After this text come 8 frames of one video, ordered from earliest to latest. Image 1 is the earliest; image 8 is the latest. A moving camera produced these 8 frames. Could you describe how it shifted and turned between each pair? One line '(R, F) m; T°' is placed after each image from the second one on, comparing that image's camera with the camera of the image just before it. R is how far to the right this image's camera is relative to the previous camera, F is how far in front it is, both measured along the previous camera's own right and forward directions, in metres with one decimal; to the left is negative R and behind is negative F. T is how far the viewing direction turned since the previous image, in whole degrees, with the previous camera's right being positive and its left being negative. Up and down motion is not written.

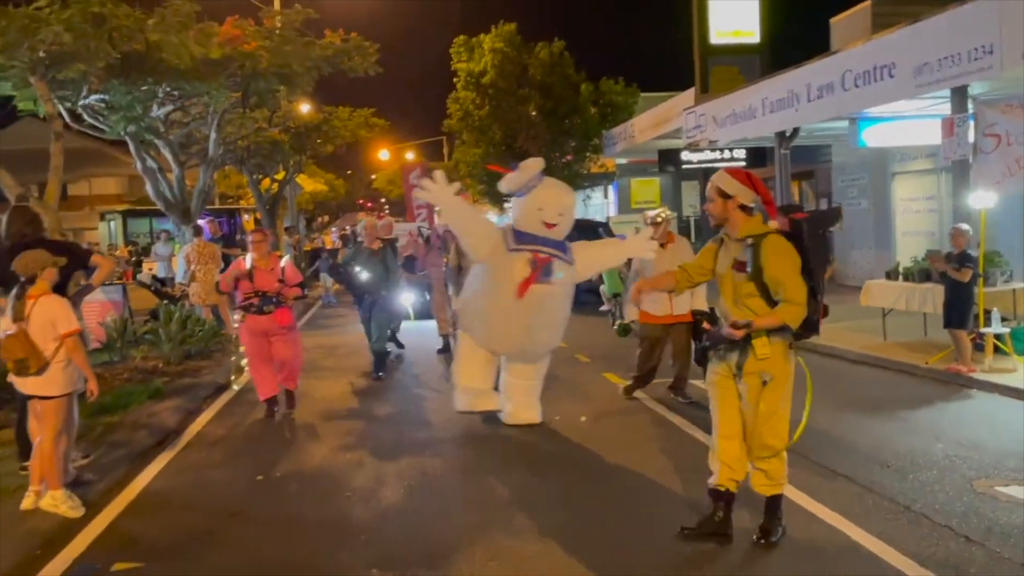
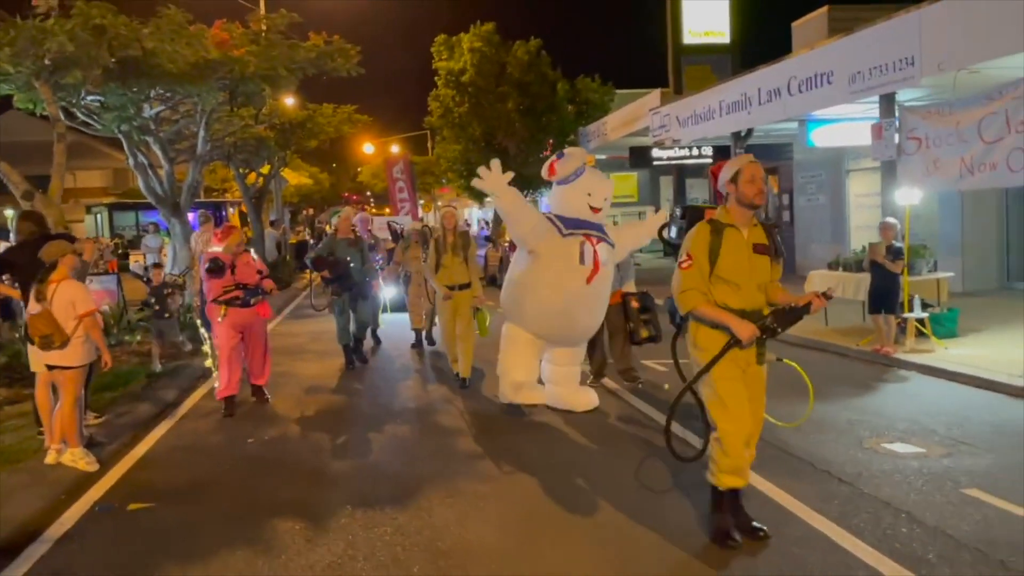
(+0.2, -1.0) m; +1°
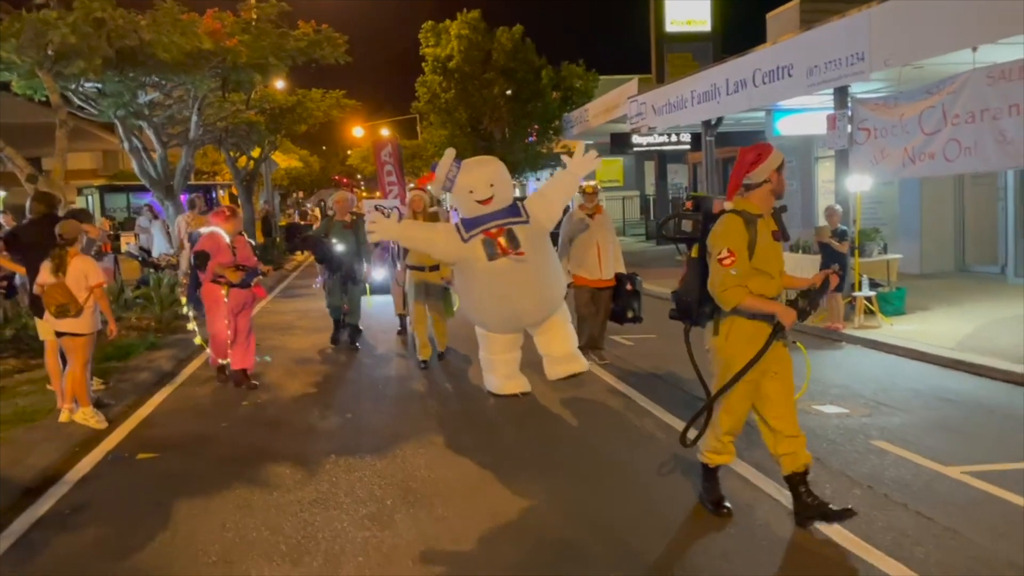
(+0.2, -0.8) m; +1°
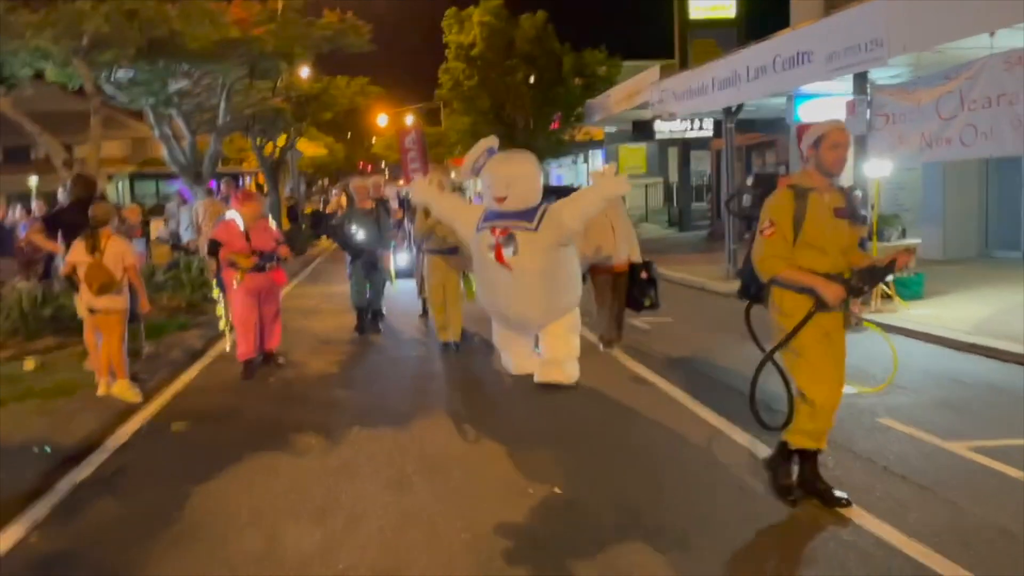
(0.0, -0.2) m; -1°
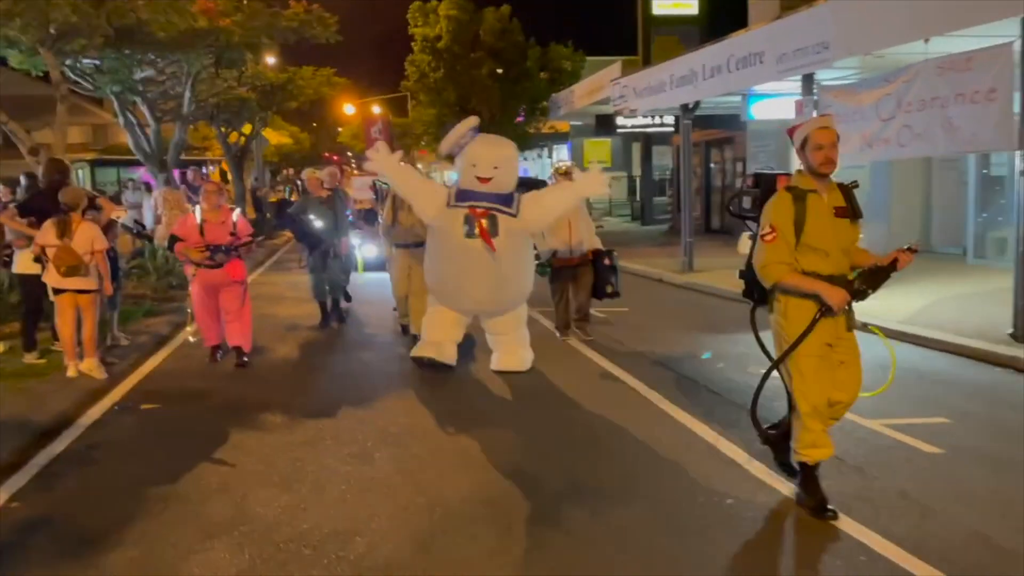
(+0.1, -0.4) m; +2°
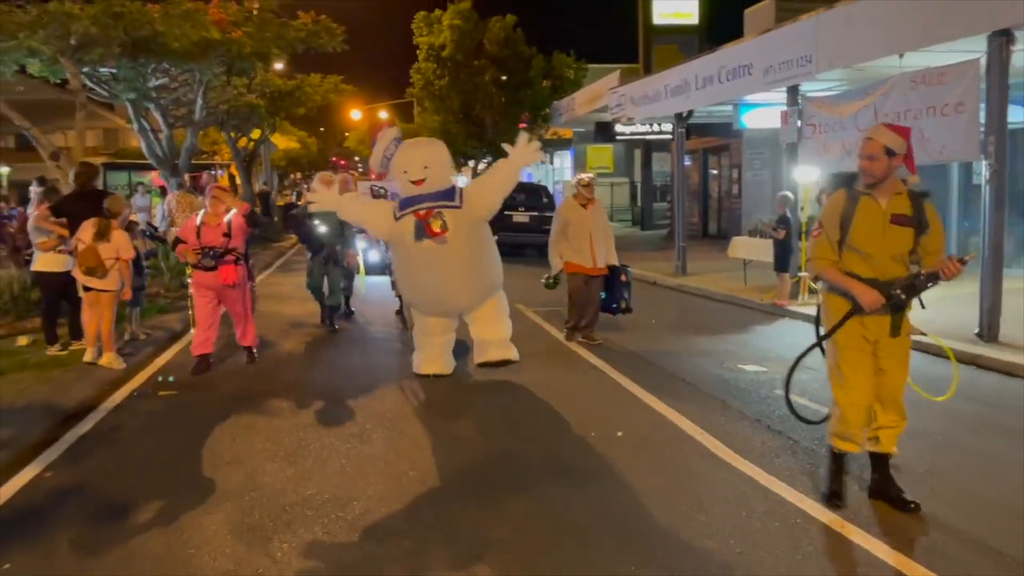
(+0.1, -0.6) m; 0°
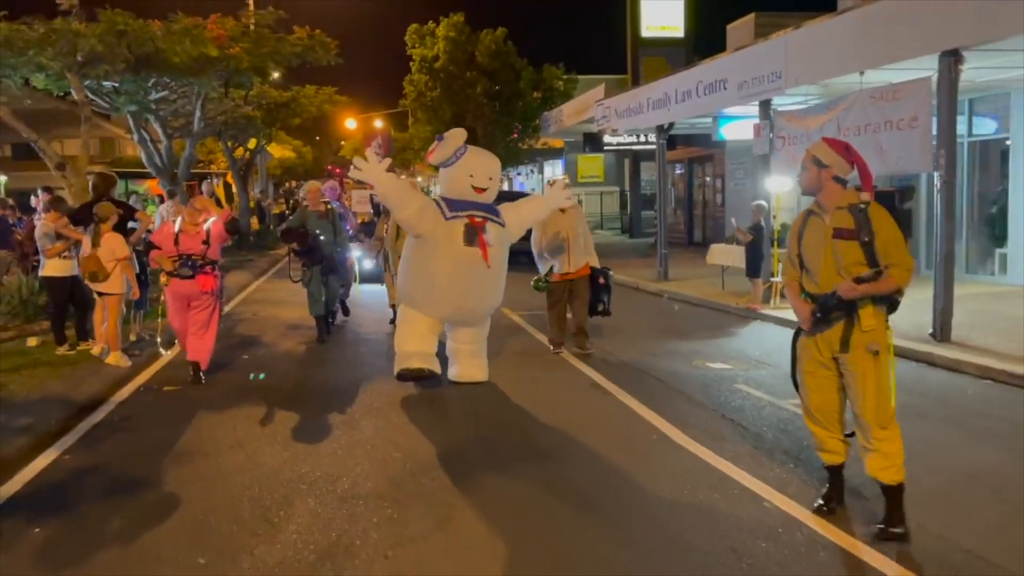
(+0.1, -0.7) m; 0°
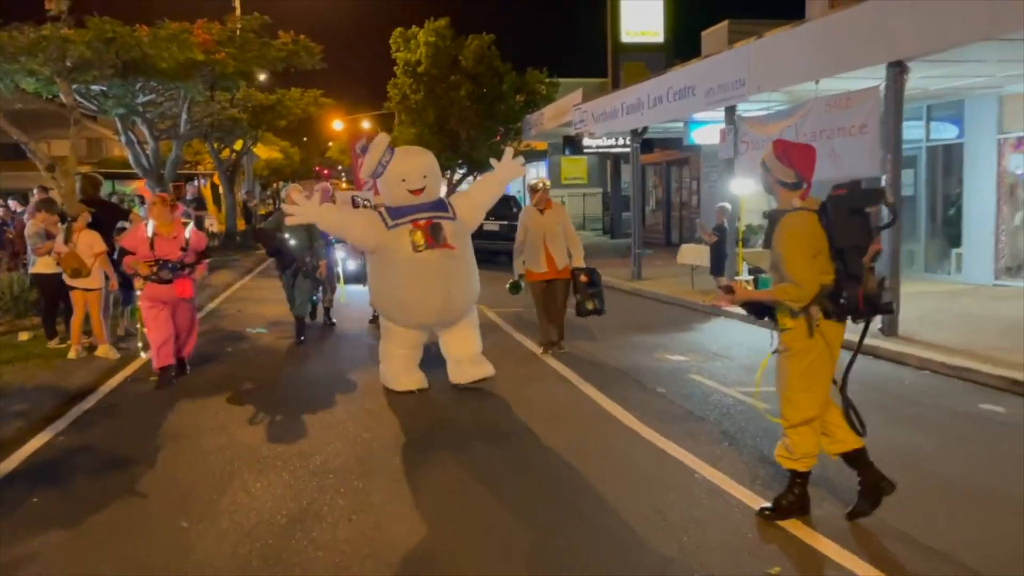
(+0.2, -0.6) m; +1°
